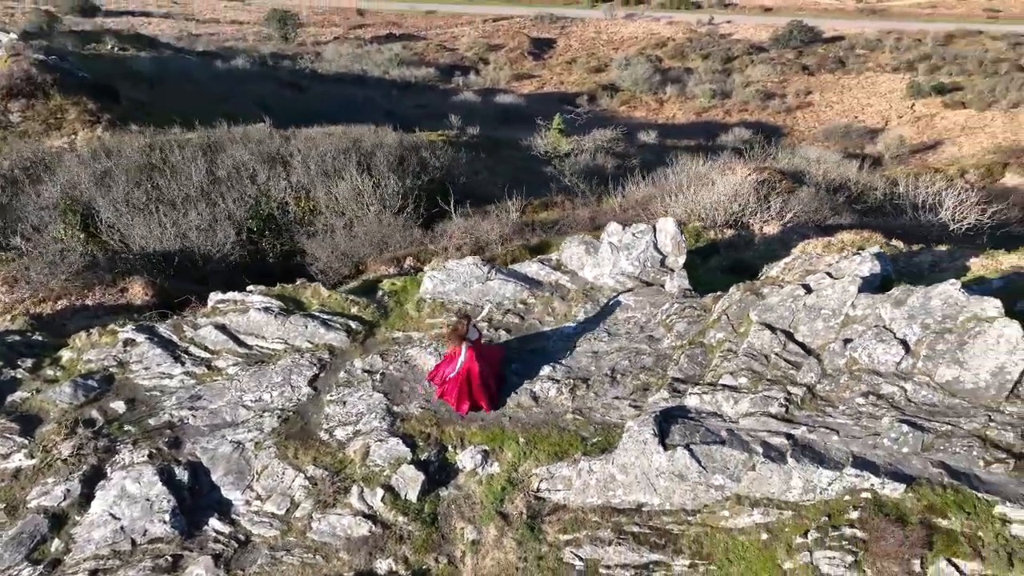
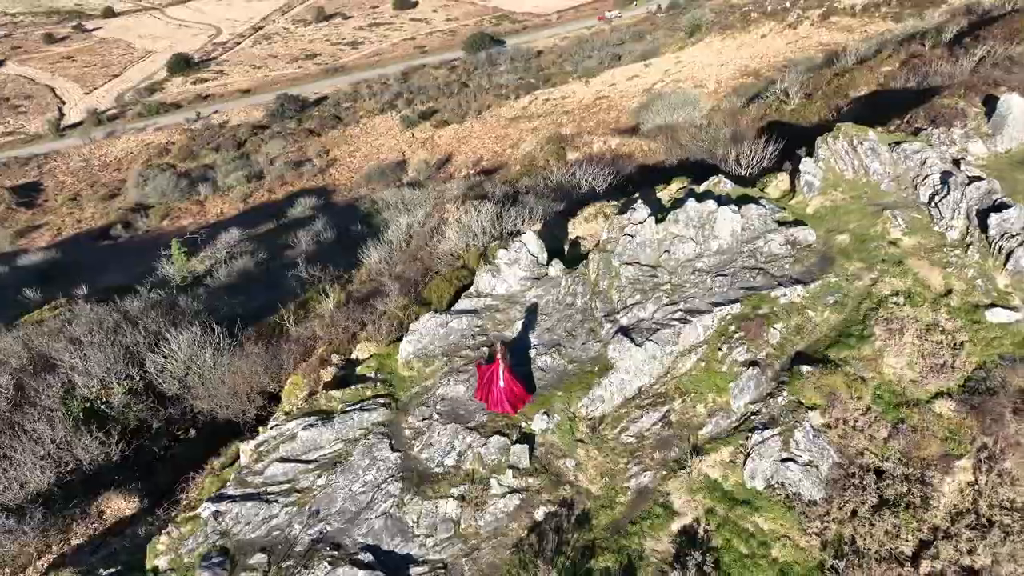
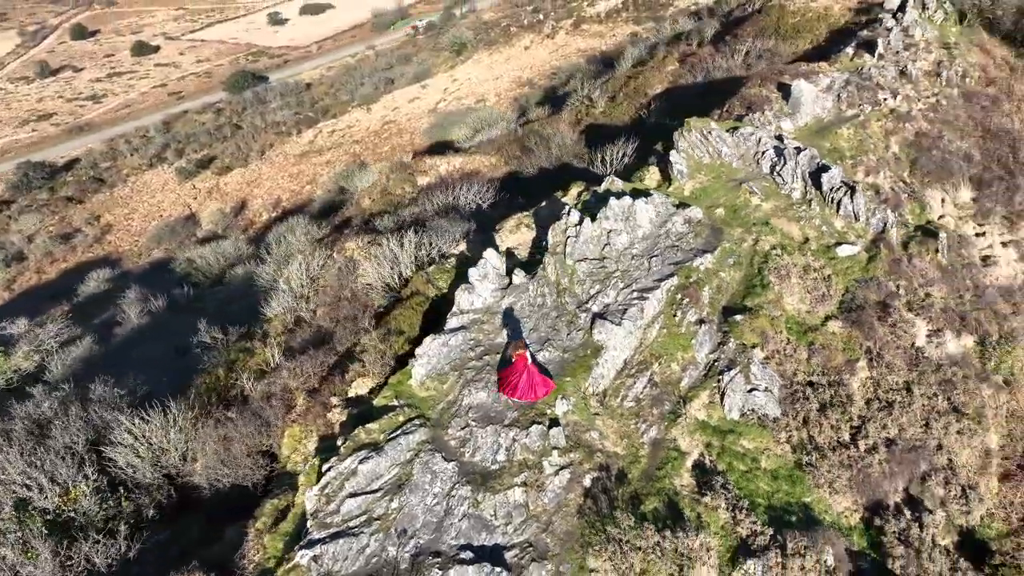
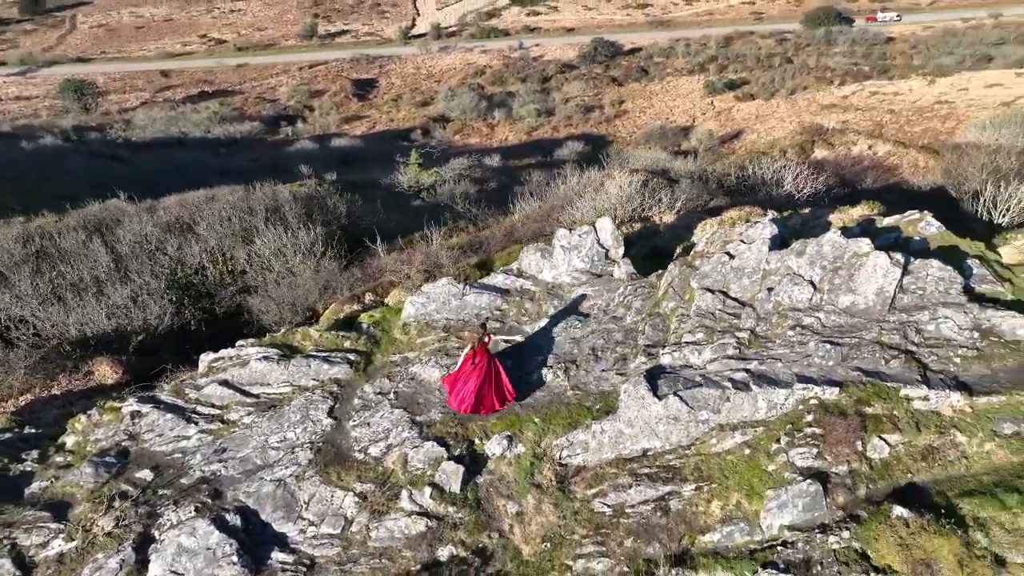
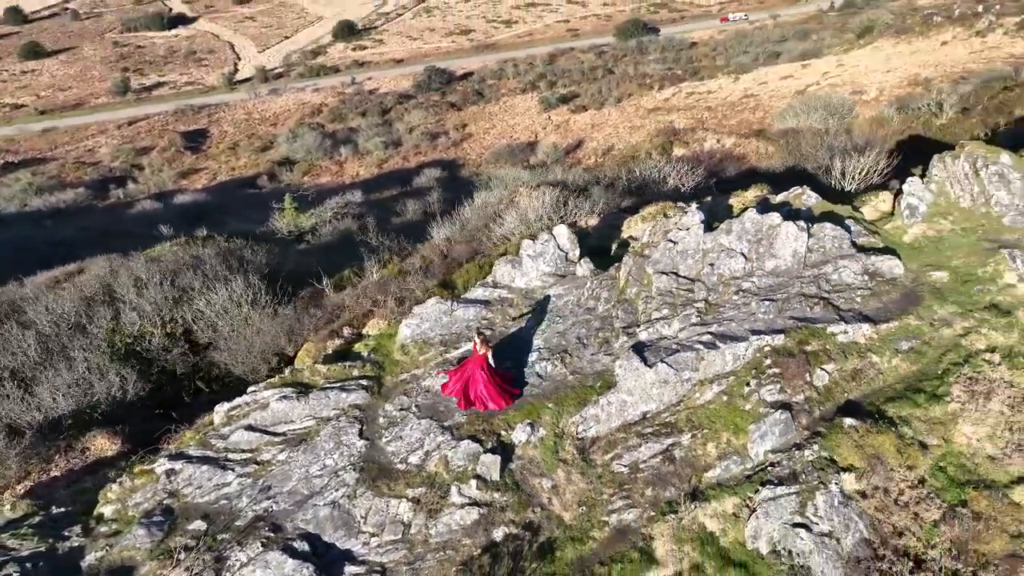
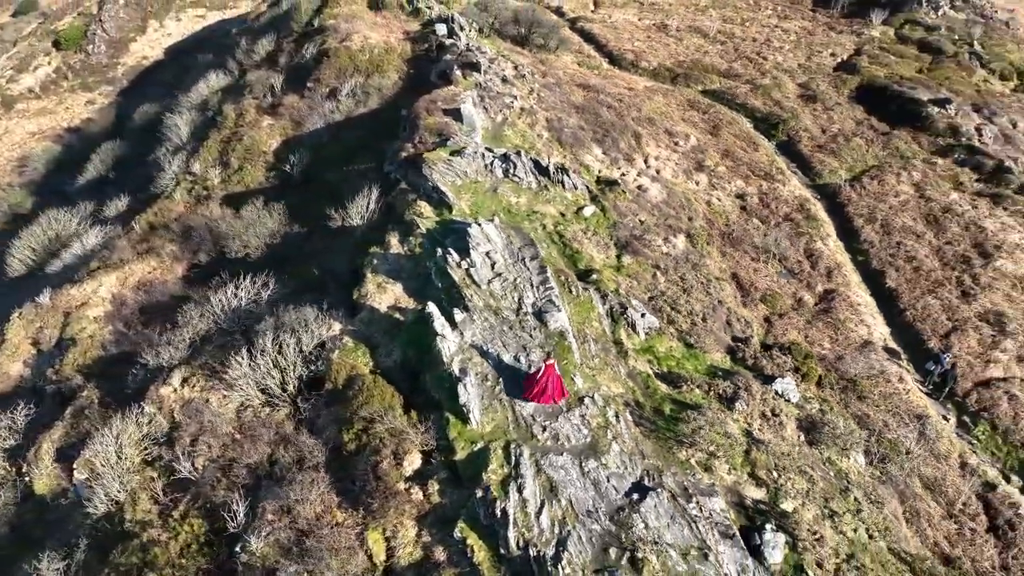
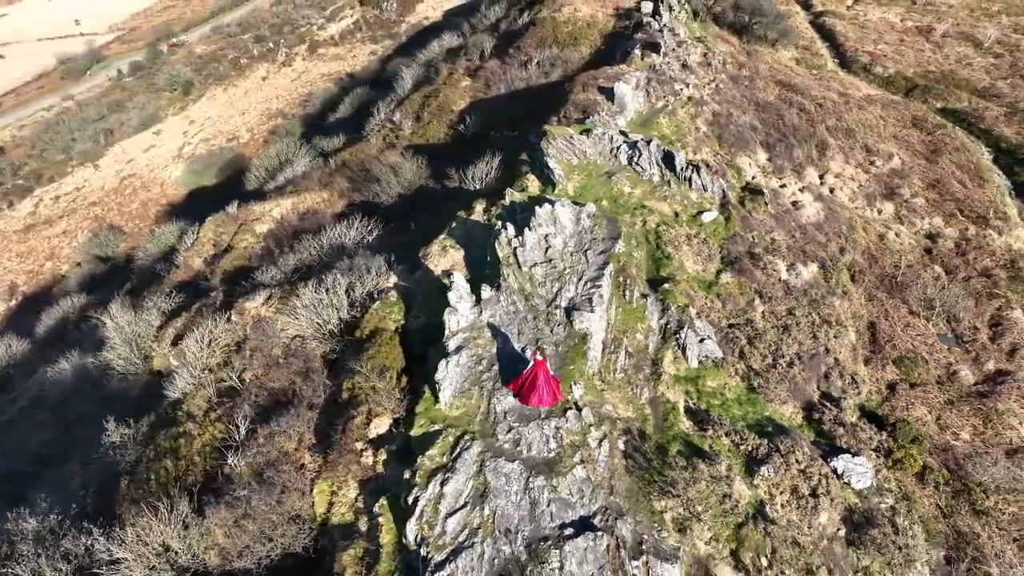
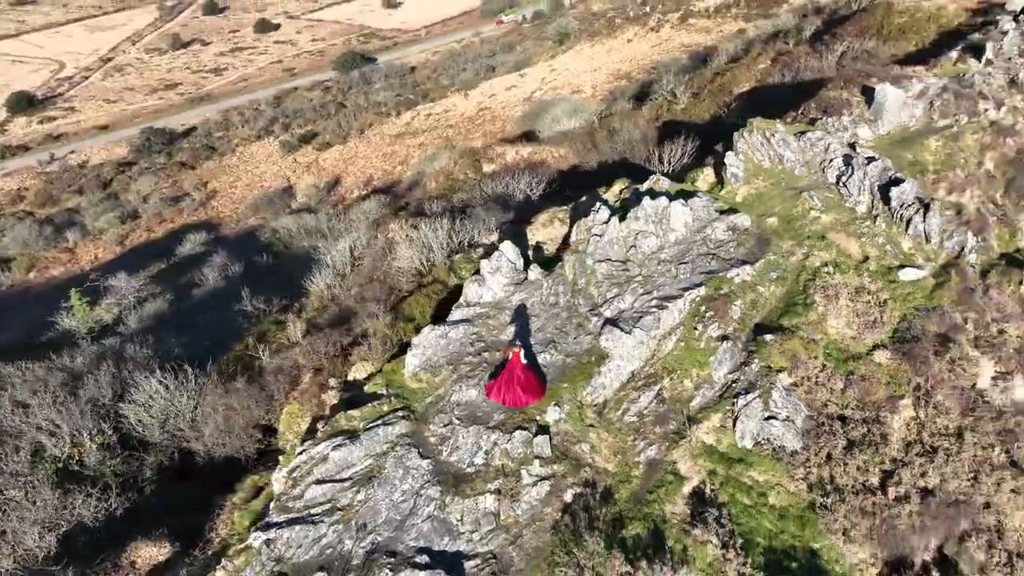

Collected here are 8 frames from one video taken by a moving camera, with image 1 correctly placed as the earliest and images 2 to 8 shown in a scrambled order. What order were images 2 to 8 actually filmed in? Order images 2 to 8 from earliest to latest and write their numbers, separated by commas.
4, 5, 2, 8, 3, 7, 6
